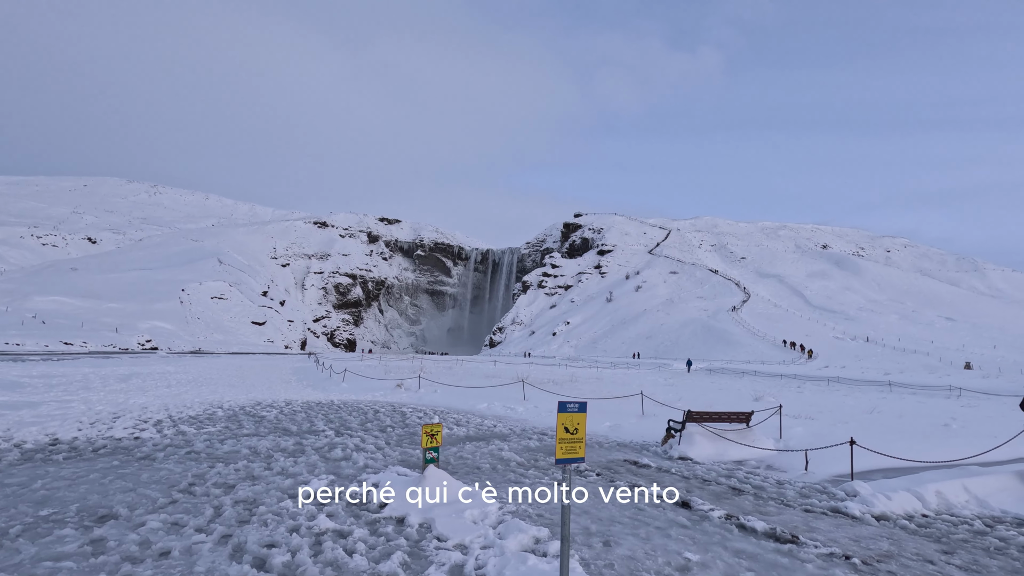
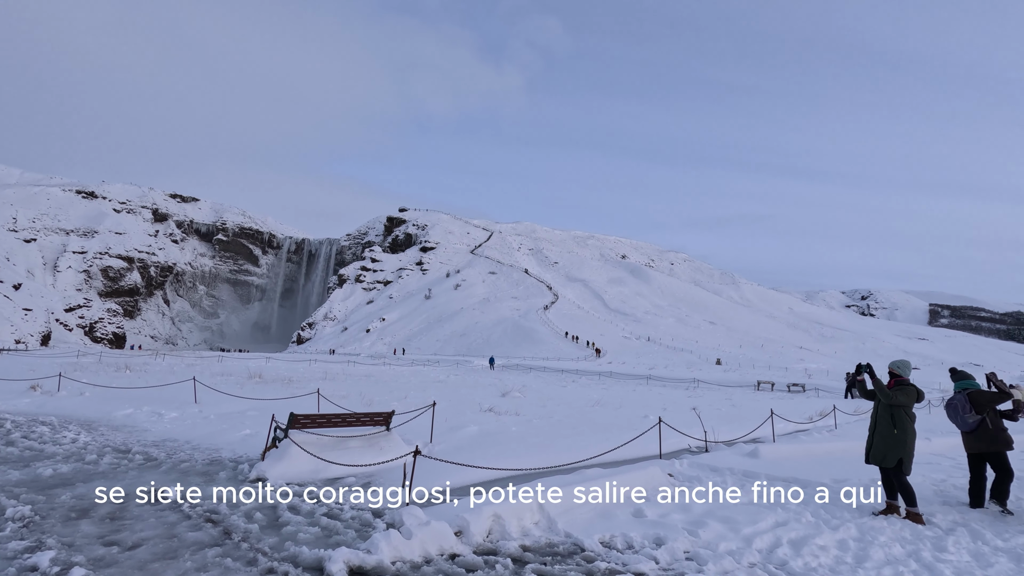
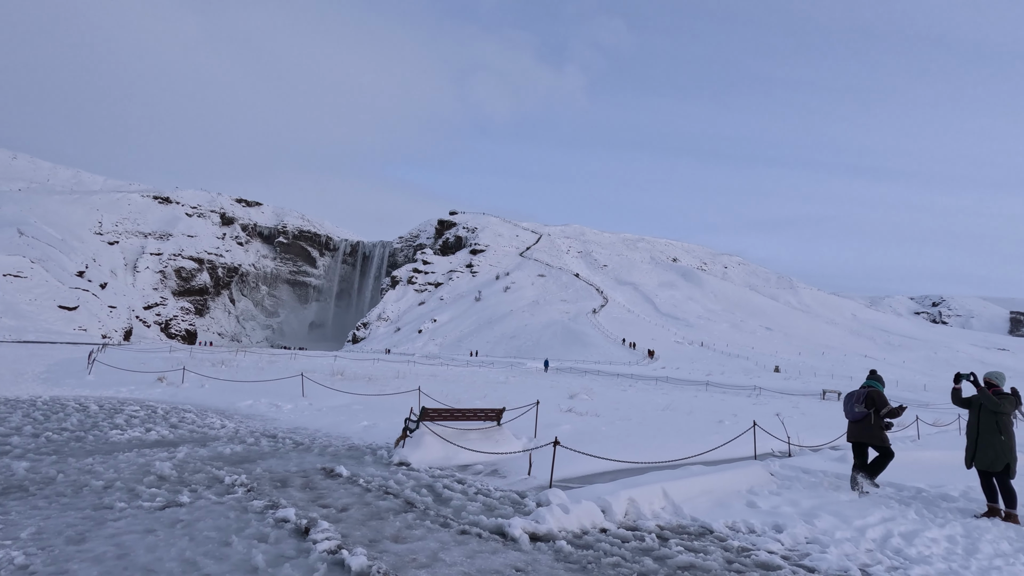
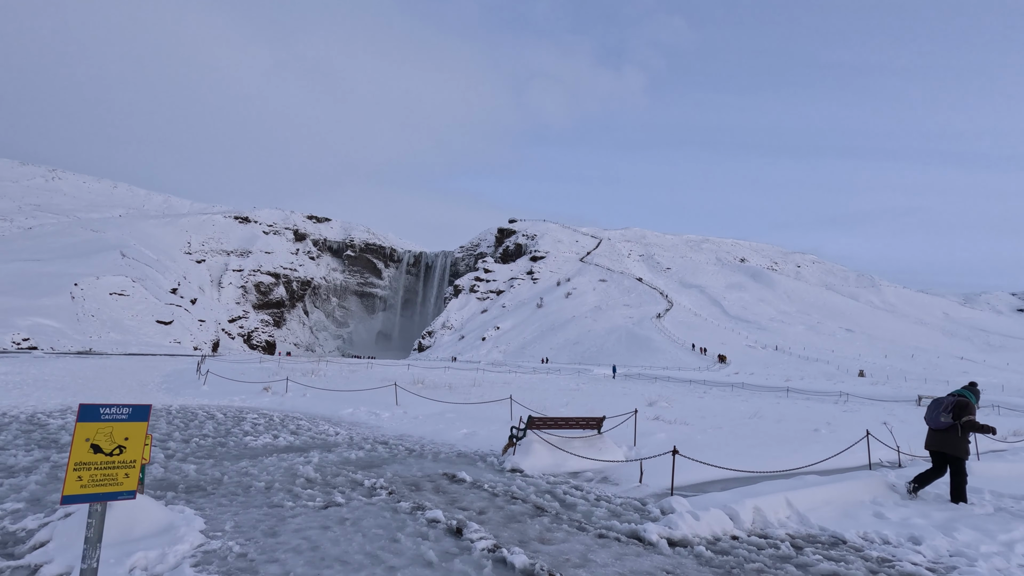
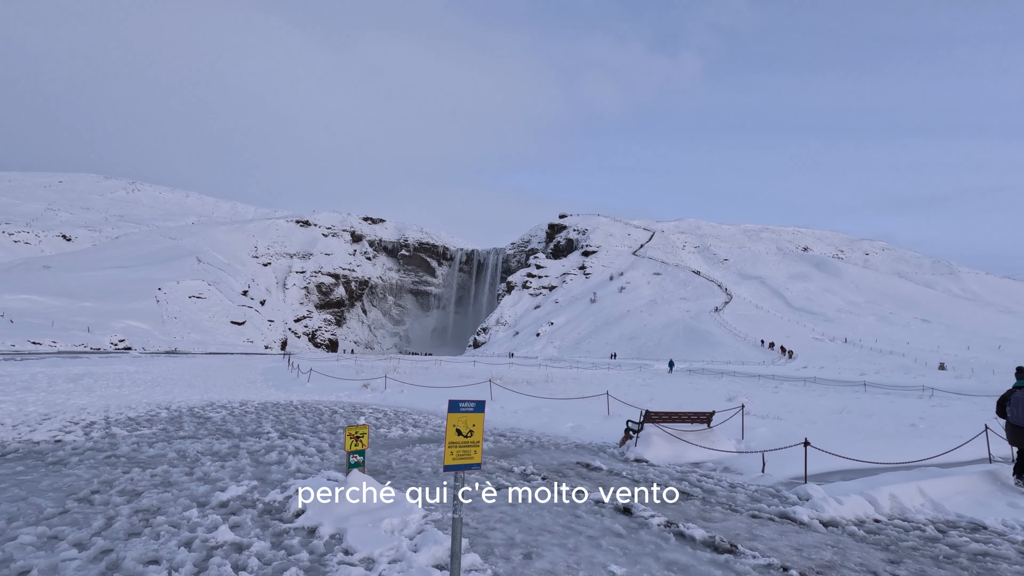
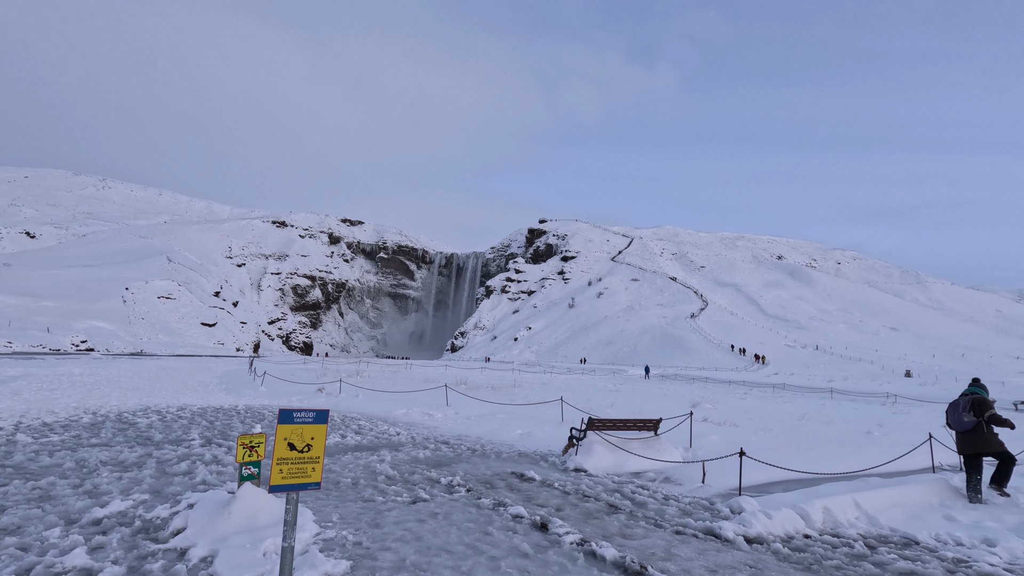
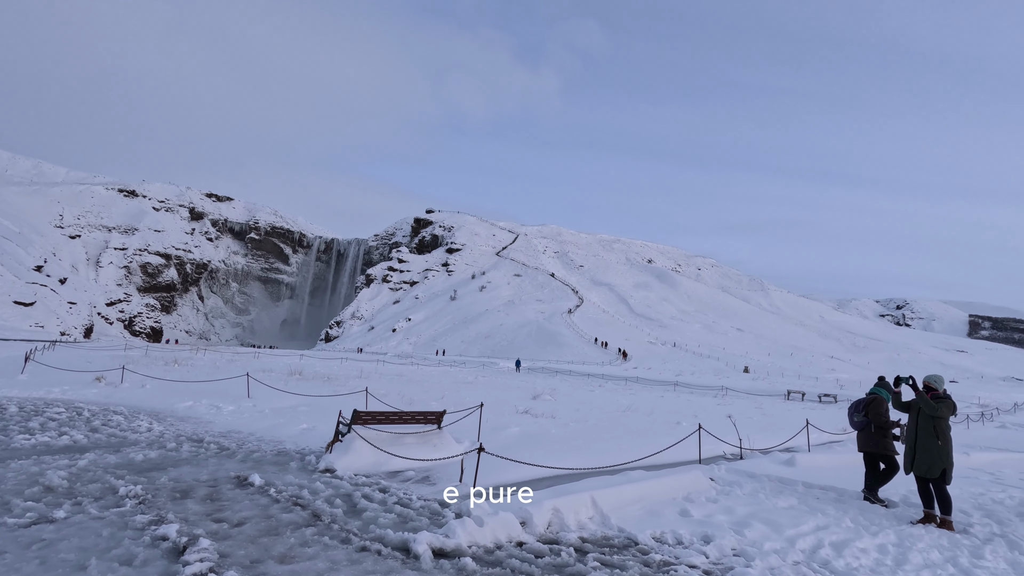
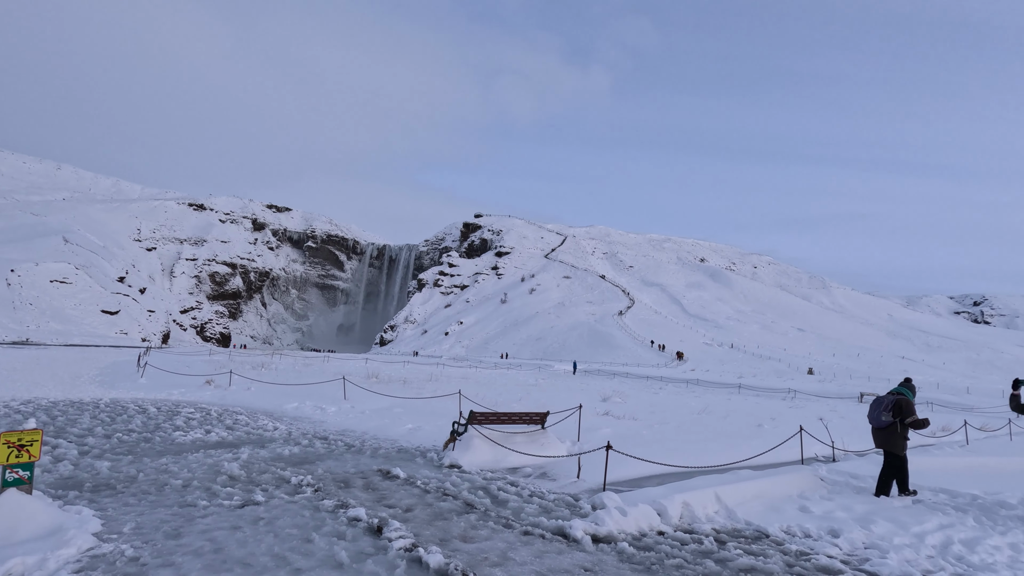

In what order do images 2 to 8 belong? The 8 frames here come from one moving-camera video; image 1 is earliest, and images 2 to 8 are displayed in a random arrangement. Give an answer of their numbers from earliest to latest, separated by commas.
5, 6, 4, 8, 3, 7, 2
